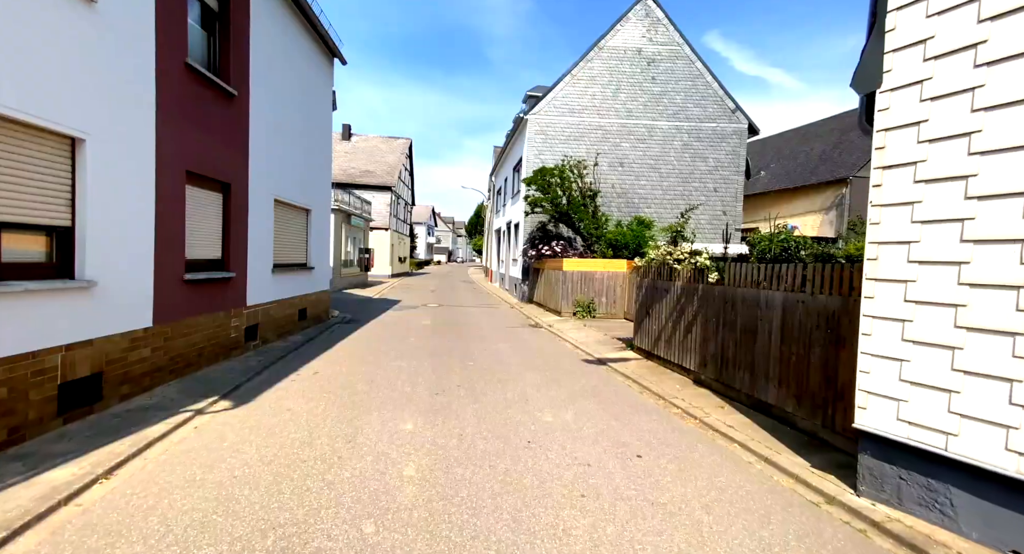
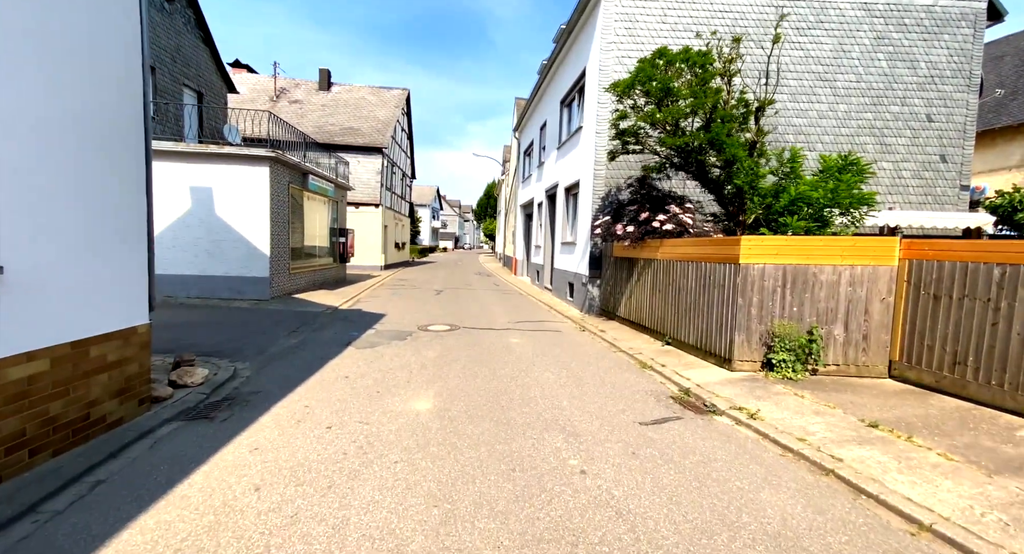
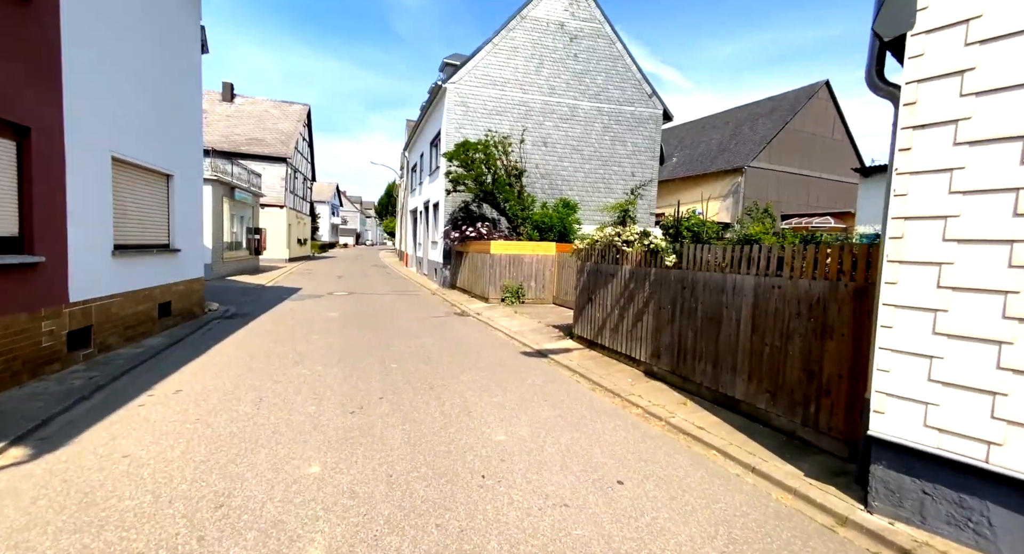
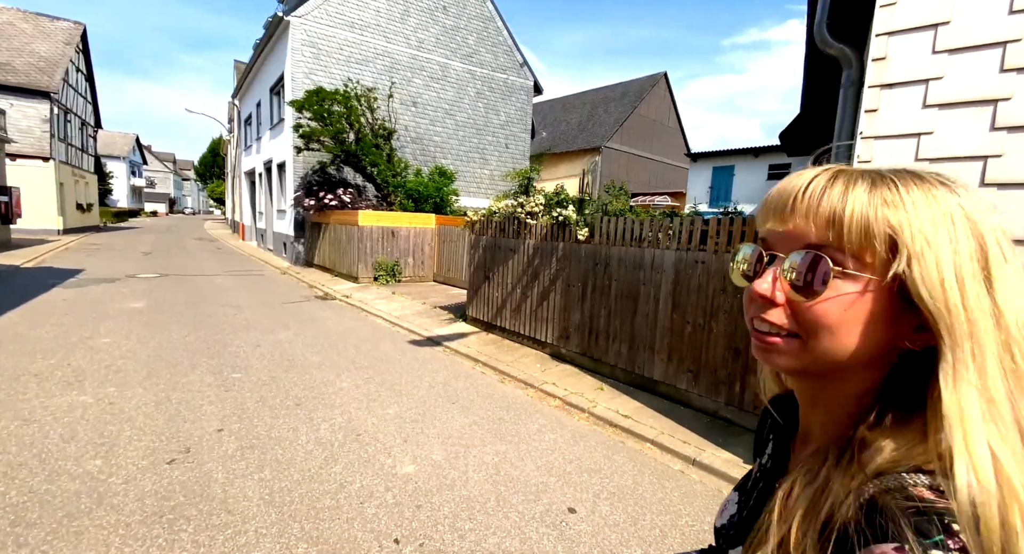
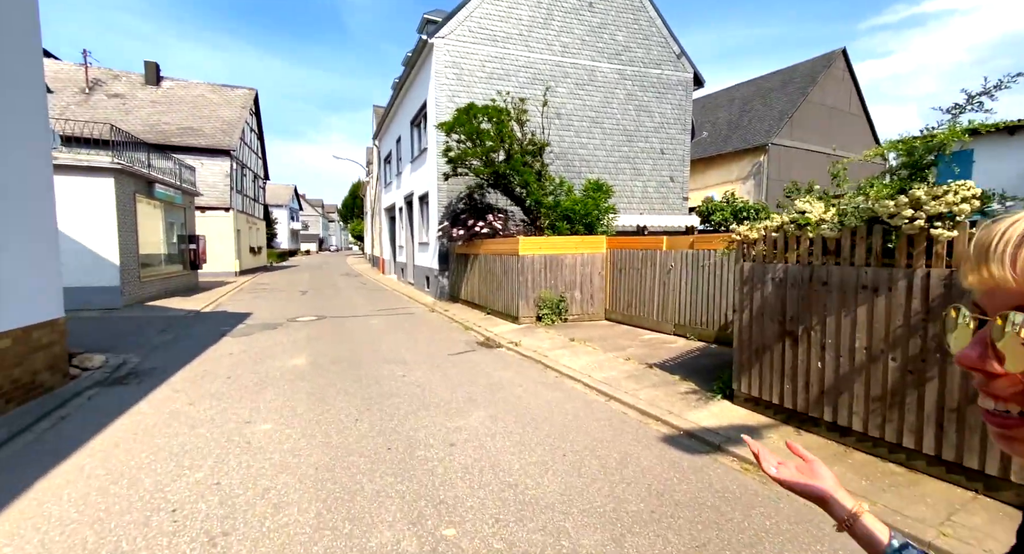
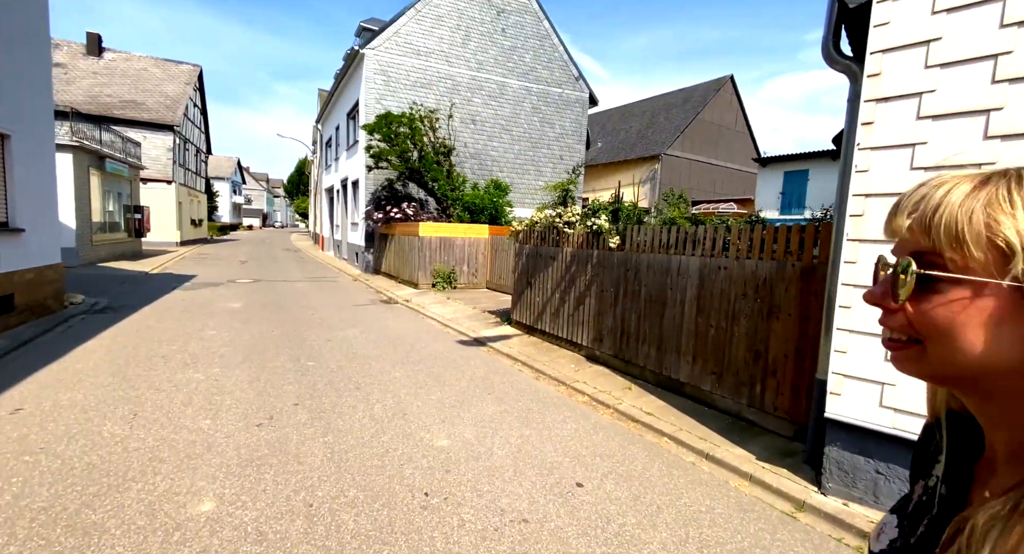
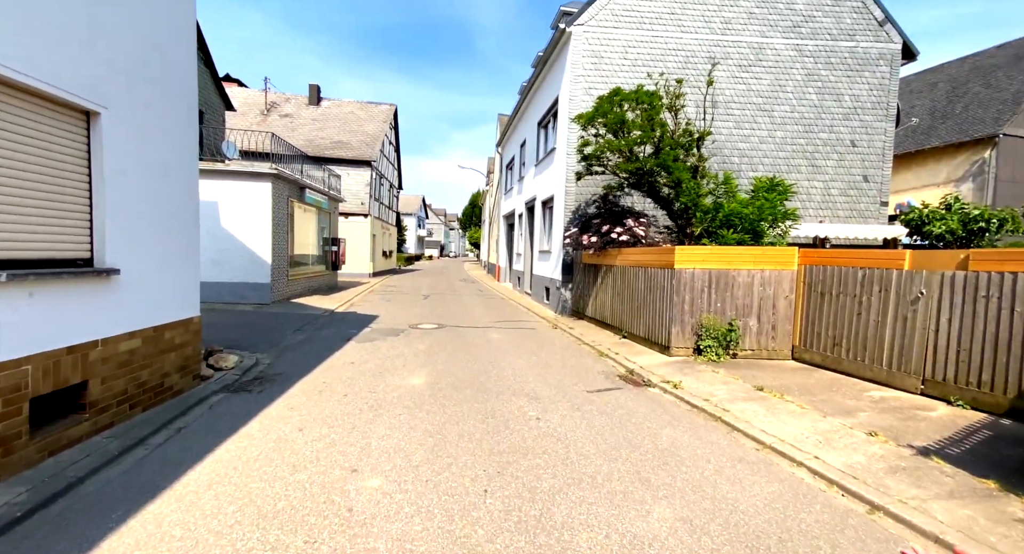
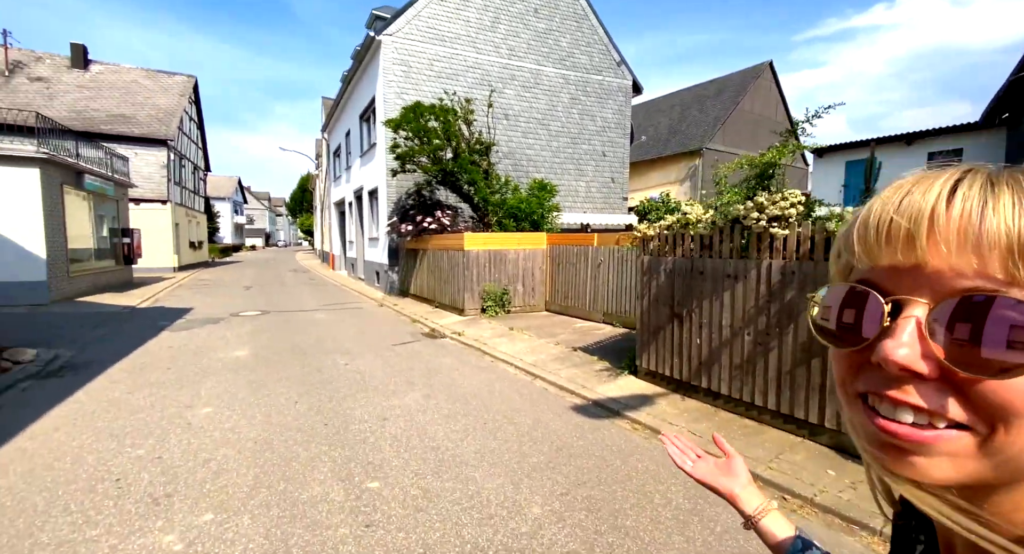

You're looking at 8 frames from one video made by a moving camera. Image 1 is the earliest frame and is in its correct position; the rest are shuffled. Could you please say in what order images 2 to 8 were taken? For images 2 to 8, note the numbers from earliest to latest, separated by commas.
3, 6, 4, 8, 5, 7, 2
